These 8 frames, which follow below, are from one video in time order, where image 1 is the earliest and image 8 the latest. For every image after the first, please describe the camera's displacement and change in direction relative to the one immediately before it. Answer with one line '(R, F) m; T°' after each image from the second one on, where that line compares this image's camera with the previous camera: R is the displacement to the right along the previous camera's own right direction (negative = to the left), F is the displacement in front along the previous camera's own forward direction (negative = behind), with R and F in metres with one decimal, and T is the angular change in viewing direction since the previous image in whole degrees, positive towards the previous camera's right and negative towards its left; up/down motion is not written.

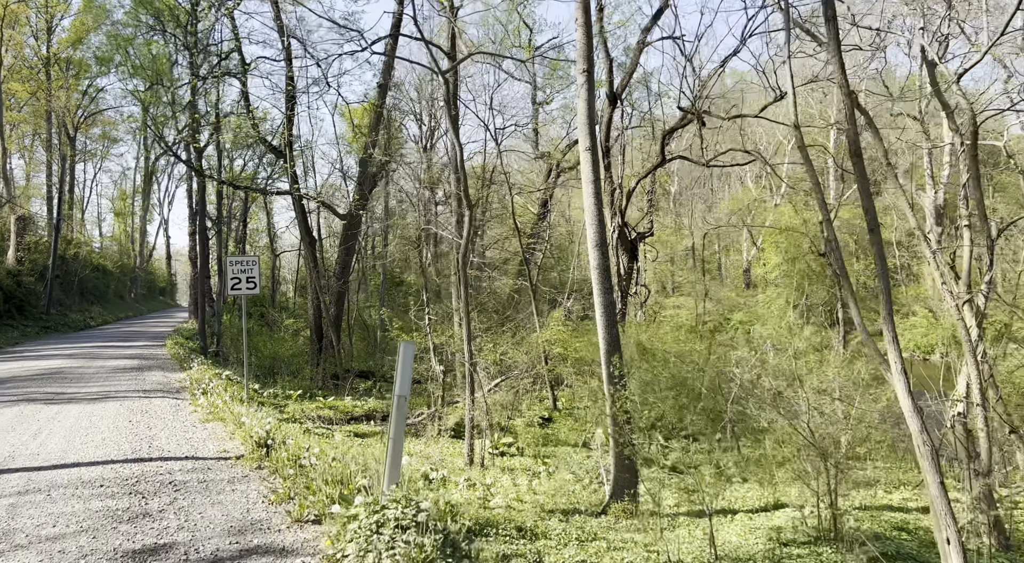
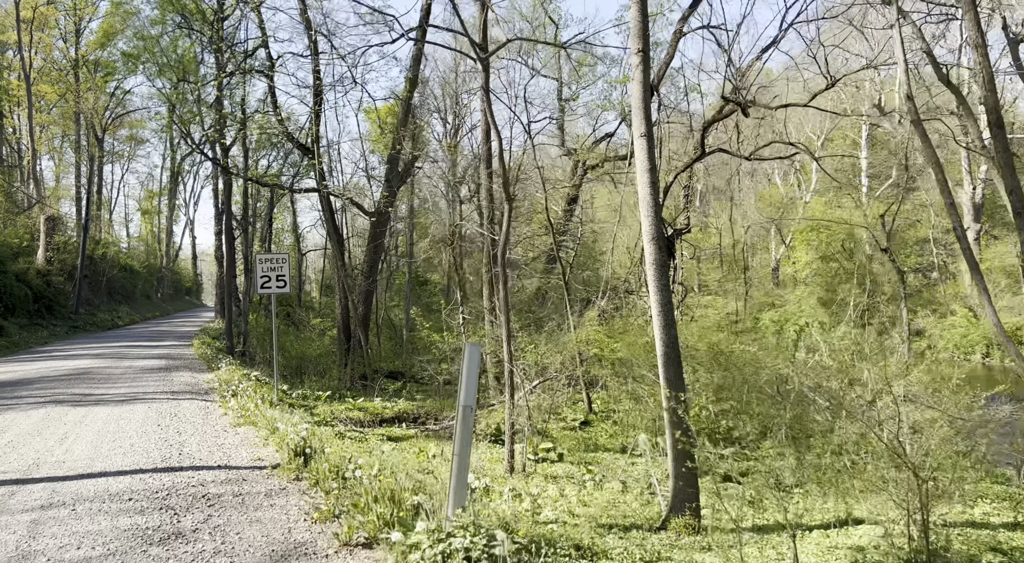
(-0.2, +0.5) m; -1°
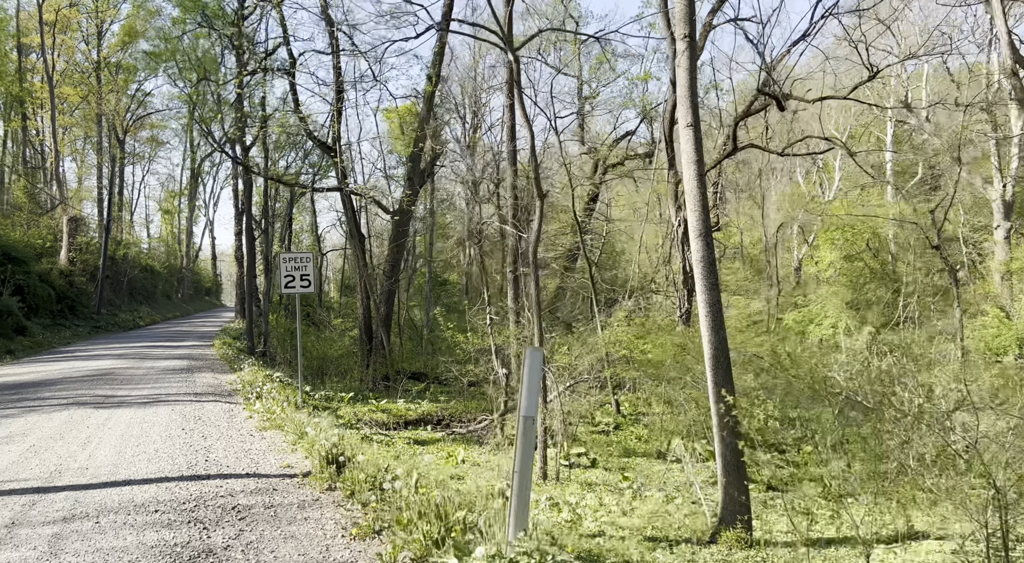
(-0.2, +0.3) m; -1°
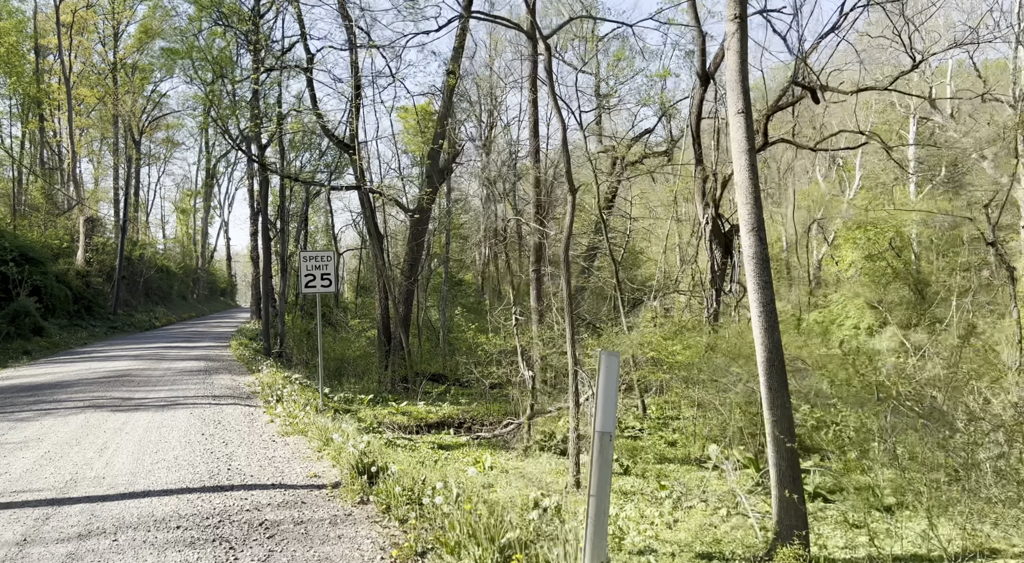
(-0.2, +0.4) m; -1°
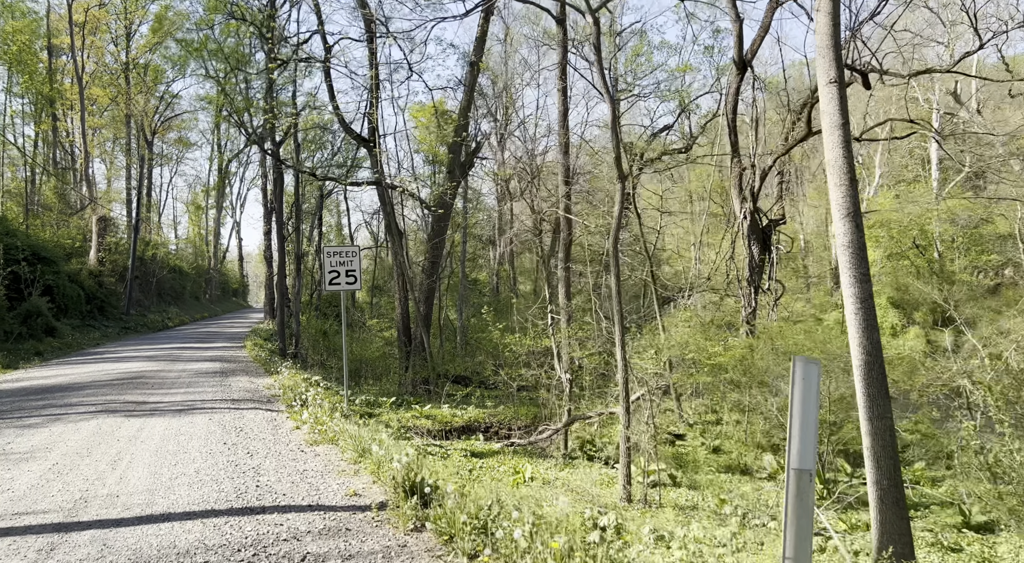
(-0.3, +0.7) m; -1°
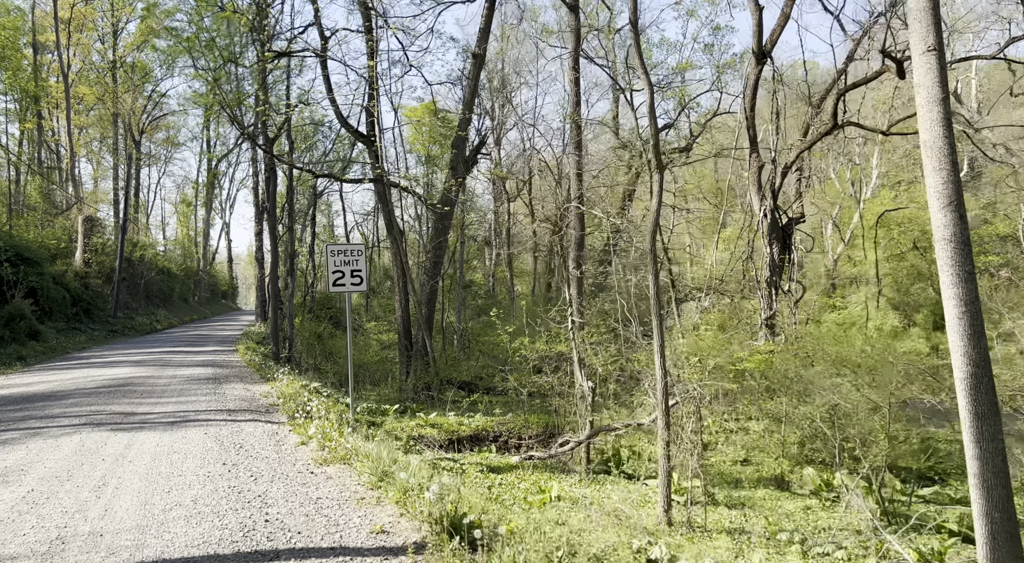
(-0.3, +0.8) m; +1°
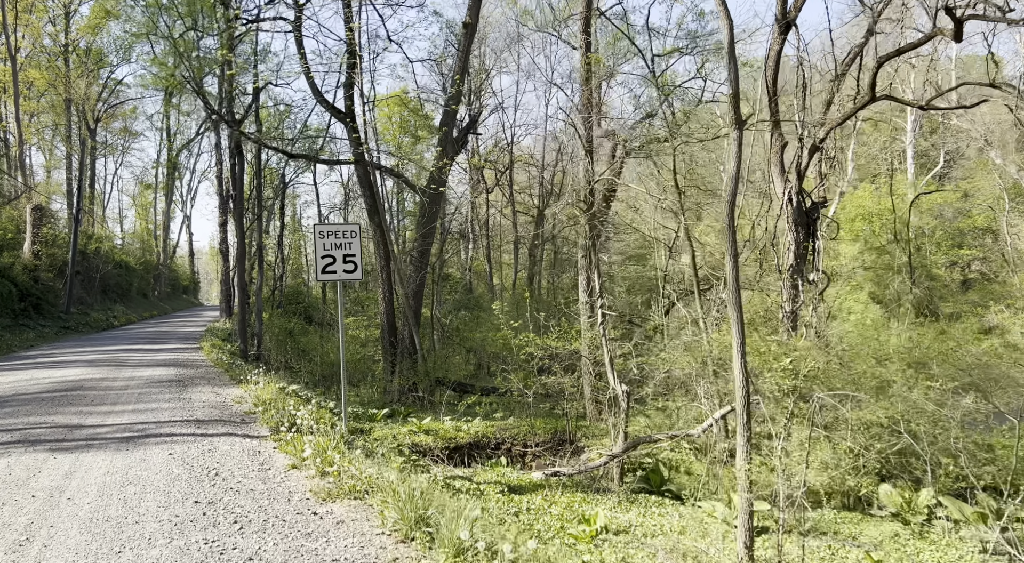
(-0.6, +1.6) m; +2°
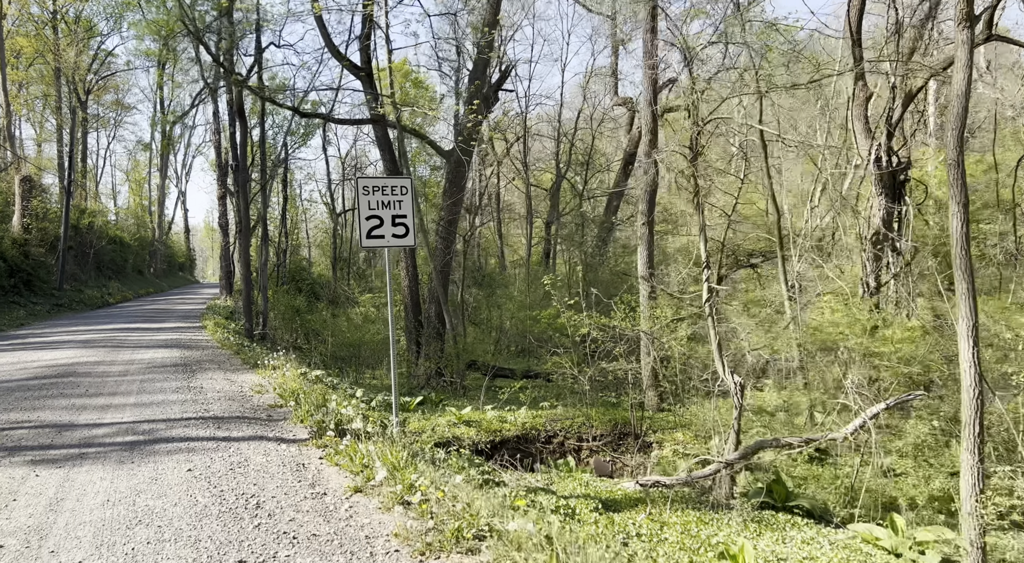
(-0.8, +1.7) m; 0°
